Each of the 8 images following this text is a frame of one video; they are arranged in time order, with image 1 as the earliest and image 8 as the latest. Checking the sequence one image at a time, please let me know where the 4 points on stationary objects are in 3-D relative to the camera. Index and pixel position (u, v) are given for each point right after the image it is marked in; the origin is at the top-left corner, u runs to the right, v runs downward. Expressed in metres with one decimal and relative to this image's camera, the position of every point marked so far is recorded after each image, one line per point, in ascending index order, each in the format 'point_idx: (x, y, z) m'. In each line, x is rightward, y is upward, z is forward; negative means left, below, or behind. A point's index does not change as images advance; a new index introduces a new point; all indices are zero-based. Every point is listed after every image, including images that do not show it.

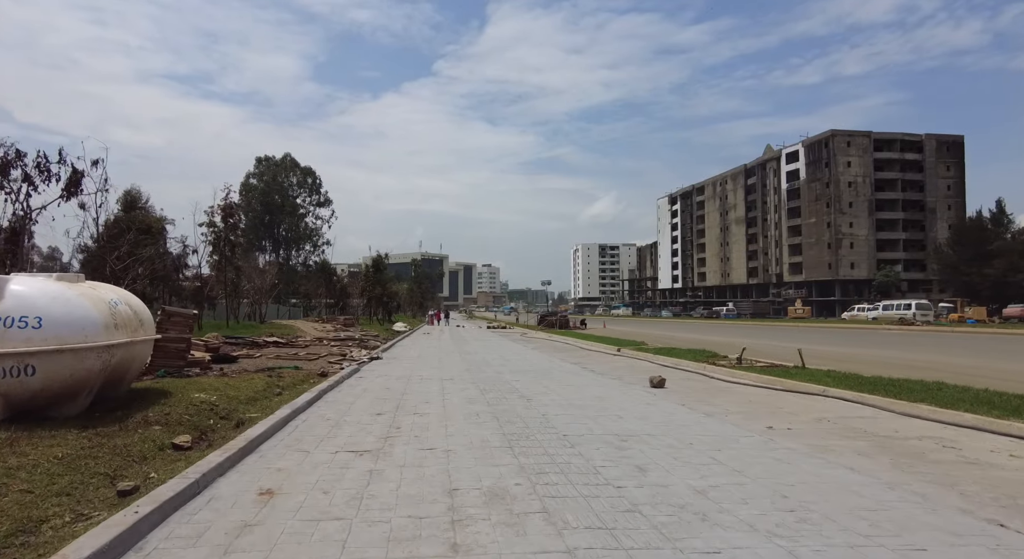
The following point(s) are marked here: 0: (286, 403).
0: (-3.3, -1.8, +8.3) m
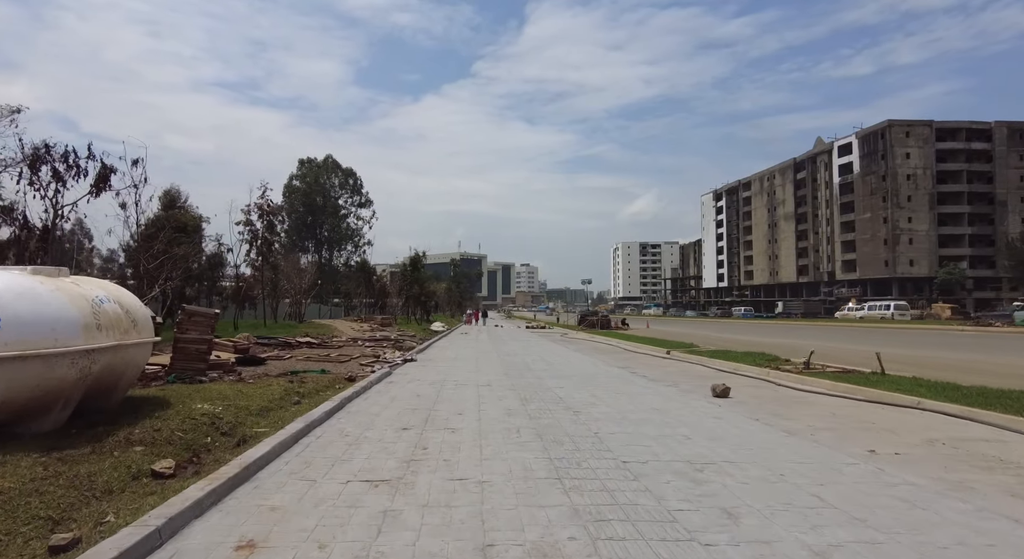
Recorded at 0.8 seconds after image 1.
0: (-2.7, -1.7, +7.4) m
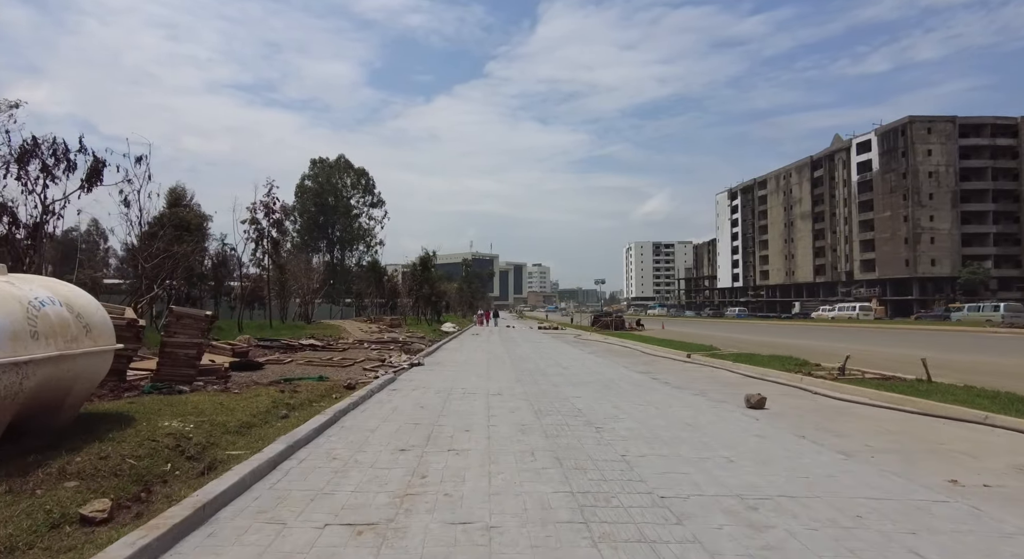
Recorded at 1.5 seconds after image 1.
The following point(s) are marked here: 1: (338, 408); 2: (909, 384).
0: (-2.5, -1.7, +6.5) m
1: (-2.5, -1.8, +8.3) m
2: (+8.5, -2.2, +12.3) m
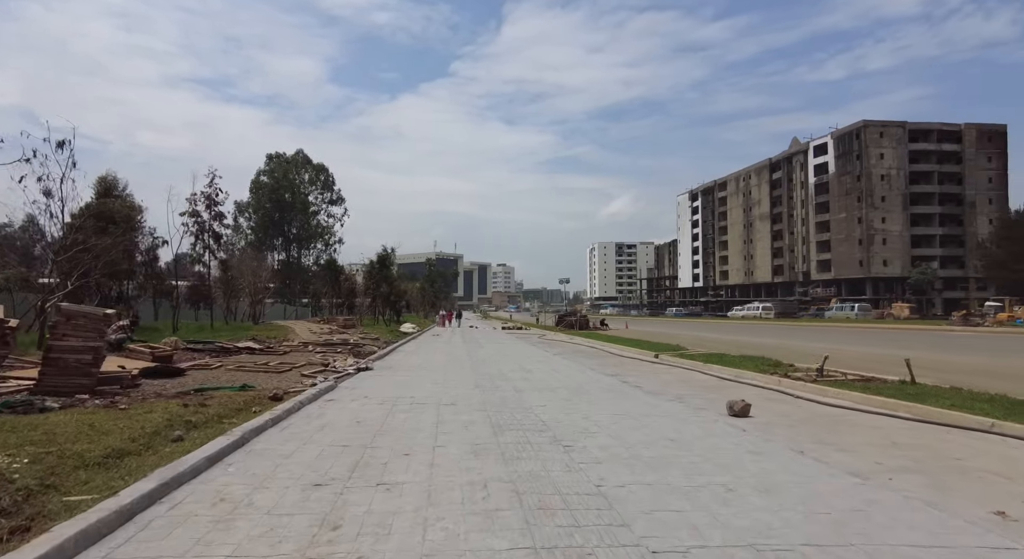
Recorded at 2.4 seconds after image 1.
0: (-3.0, -1.6, +5.0) m
1: (-3.1, -1.7, +6.8) m
2: (+7.7, -2.1, +11.5) m
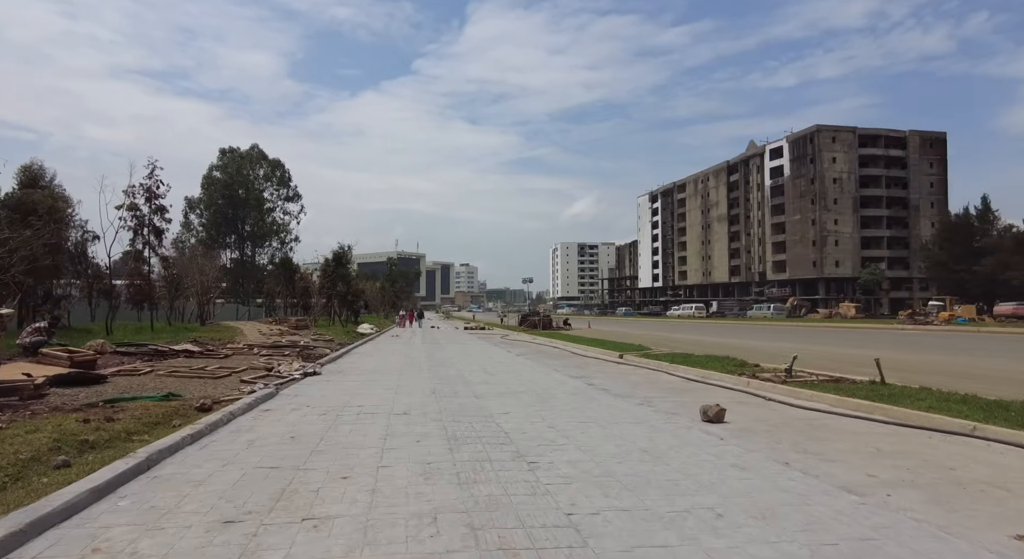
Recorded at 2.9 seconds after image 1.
0: (-3.3, -1.5, +4.0) m
1: (-3.5, -1.7, +5.9) m
2: (+6.9, -2.1, +11.2) m
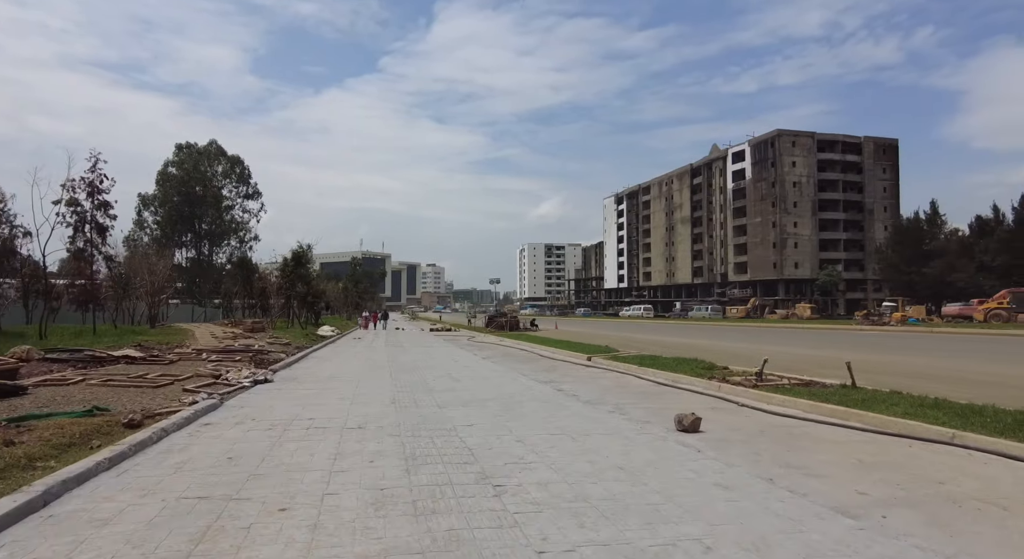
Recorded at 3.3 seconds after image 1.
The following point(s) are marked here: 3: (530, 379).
0: (-3.5, -1.5, +3.3) m
1: (-3.8, -1.7, +5.1) m
2: (+6.2, -2.1, +11.1) m
3: (+0.4, -2.4, +13.7) m
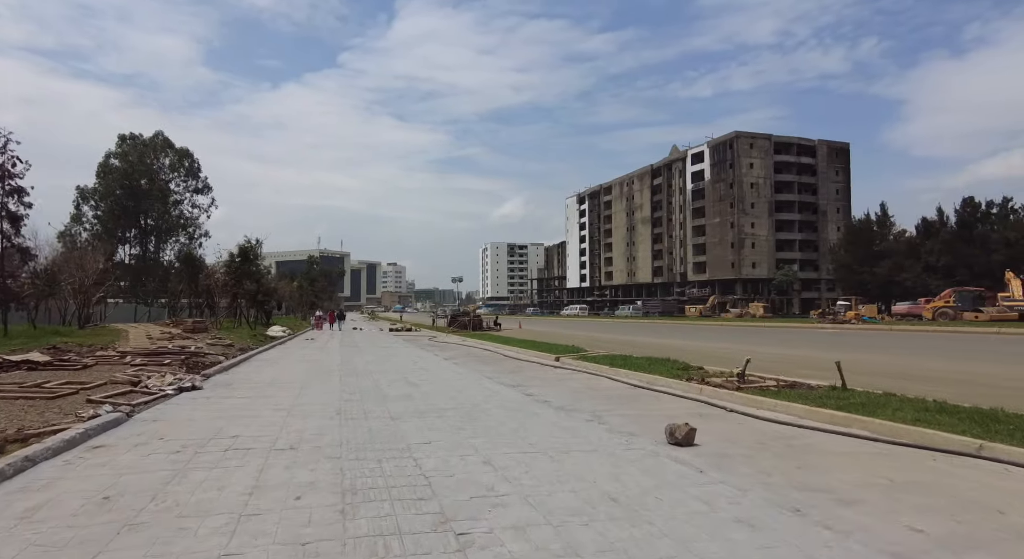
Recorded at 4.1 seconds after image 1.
0: (-3.6, -1.4, +1.8) m
1: (-4.0, -1.5, +3.6) m
2: (+5.6, -2.0, +10.2) m
3: (-0.4, -2.2, +12.5) m
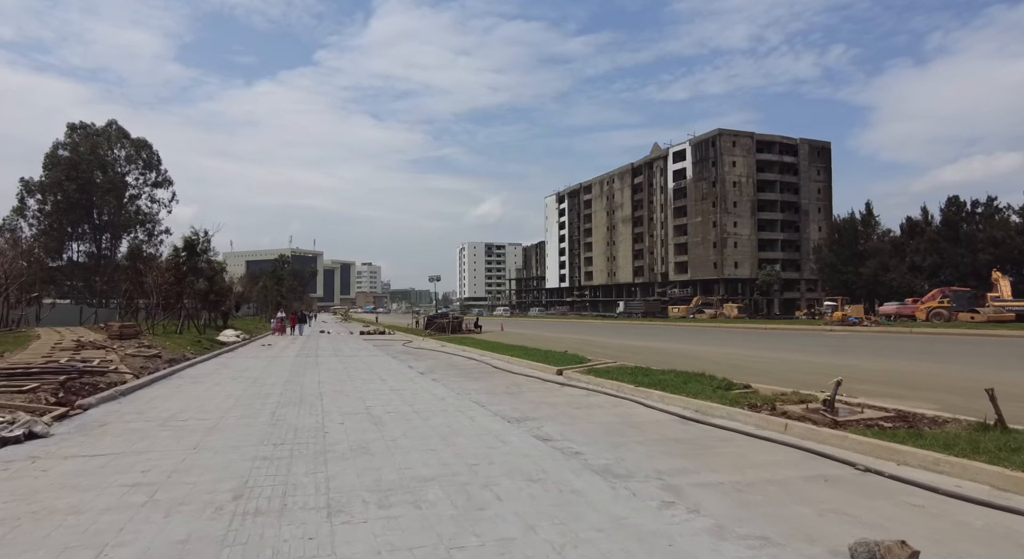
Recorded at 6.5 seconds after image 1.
0: (-3.1, -1.3, -1.9) m
1: (-3.6, -1.4, -0.1) m
2: (+5.8, -1.9, +6.9) m
3: (-0.3, -2.1, +8.9) m
